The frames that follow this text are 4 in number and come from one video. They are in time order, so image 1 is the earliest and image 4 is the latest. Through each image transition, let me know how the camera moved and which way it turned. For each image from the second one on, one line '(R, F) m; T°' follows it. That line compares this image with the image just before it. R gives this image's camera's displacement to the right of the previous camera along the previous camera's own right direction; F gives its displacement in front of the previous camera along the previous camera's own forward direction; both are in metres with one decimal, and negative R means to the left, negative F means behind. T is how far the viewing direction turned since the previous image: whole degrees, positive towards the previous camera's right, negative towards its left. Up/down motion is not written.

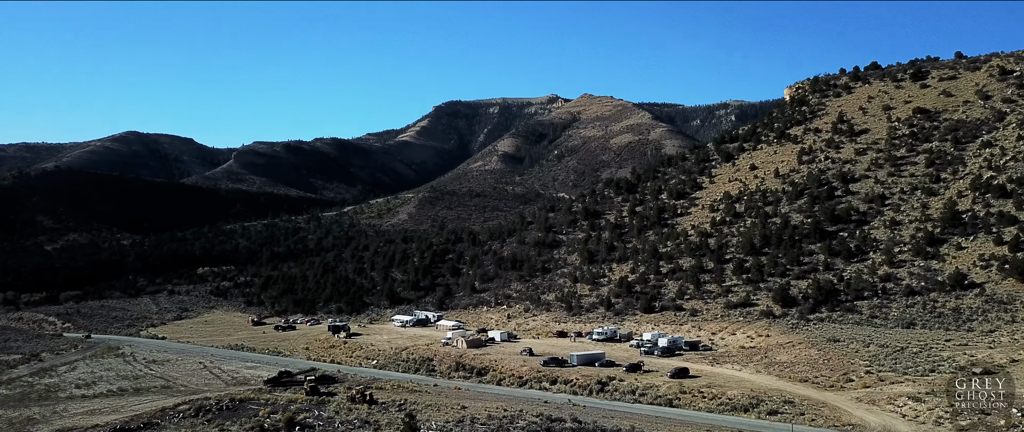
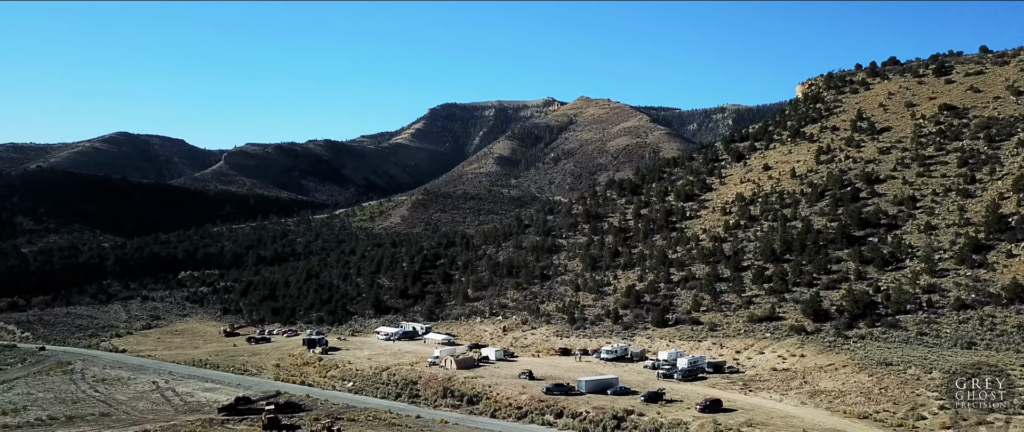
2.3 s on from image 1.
(-0.1, +4.4) m; 0°
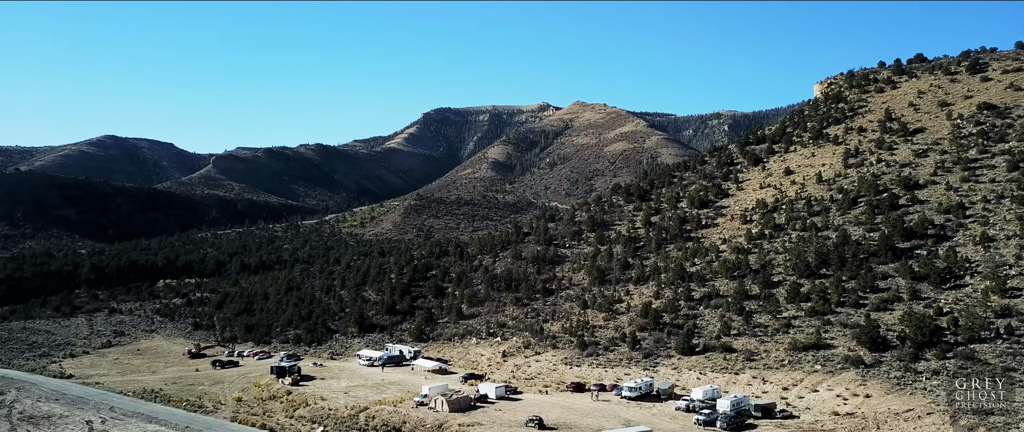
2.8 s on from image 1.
(-0.4, +5.1) m; +1°
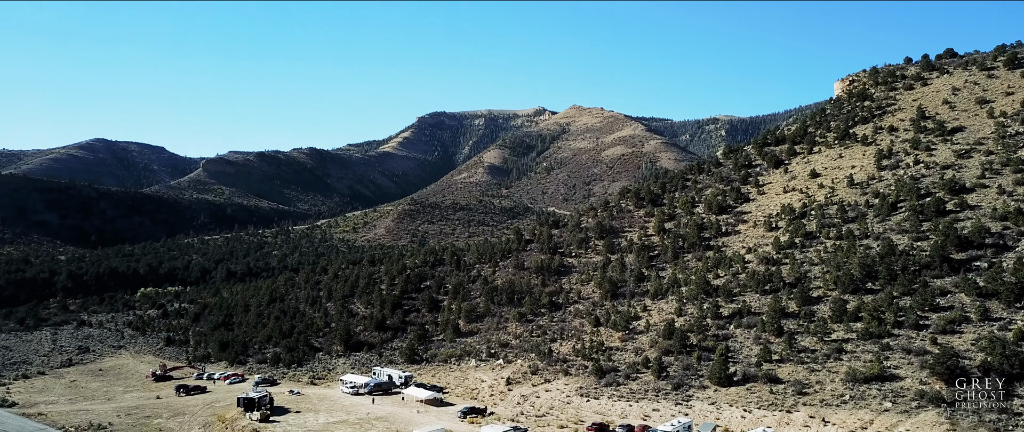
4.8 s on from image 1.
(-0.5, +4.6) m; 0°
